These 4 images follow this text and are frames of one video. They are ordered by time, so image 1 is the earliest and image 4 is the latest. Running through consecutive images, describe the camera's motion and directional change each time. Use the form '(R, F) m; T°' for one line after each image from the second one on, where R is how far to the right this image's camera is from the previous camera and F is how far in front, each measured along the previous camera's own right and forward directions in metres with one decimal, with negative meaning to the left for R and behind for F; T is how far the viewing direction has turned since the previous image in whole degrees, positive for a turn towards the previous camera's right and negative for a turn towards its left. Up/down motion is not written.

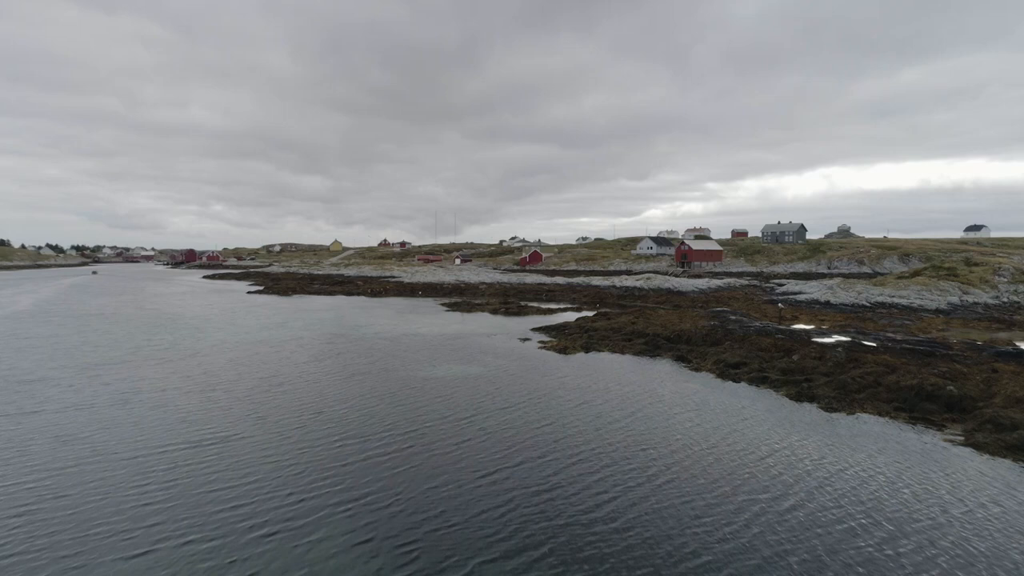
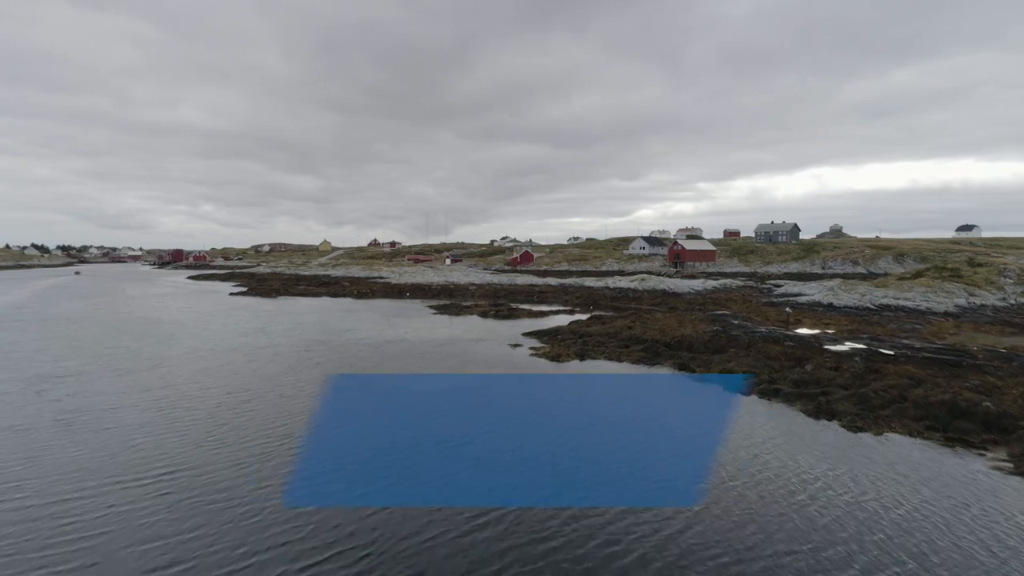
(+0.1, +1.0) m; +1°
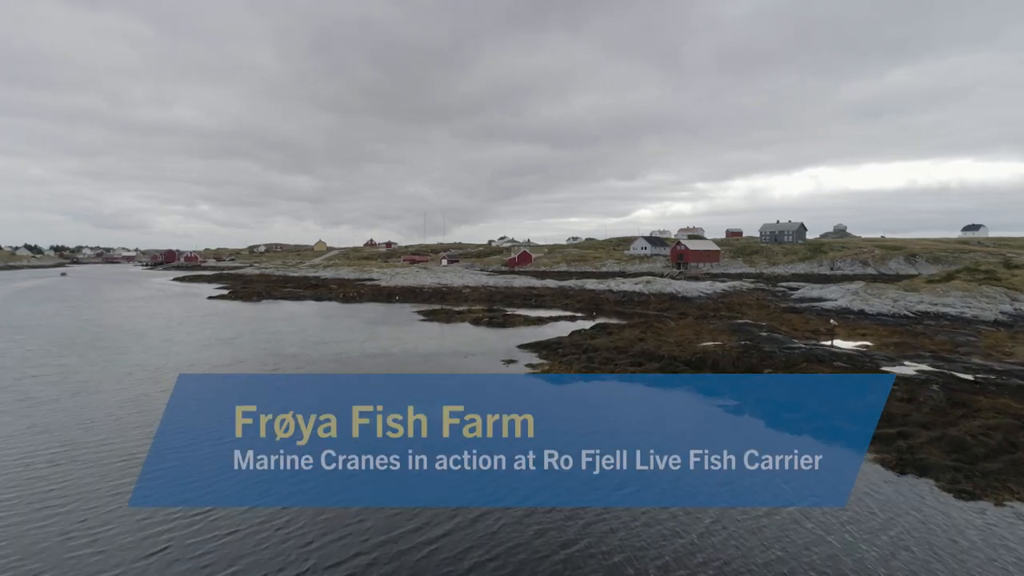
(+0.1, +2.1) m; 0°
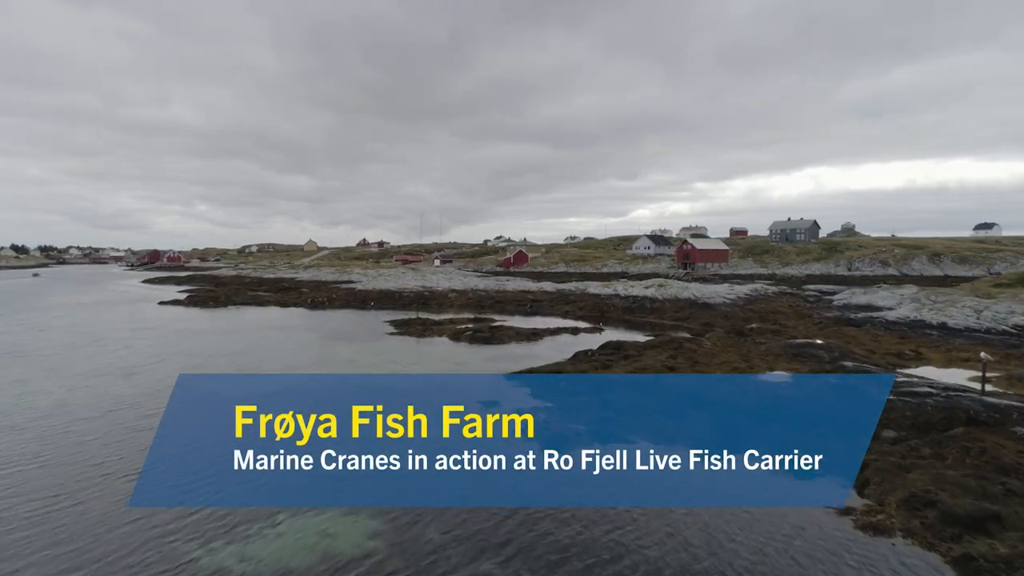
(+0.3, +3.9) m; 0°
